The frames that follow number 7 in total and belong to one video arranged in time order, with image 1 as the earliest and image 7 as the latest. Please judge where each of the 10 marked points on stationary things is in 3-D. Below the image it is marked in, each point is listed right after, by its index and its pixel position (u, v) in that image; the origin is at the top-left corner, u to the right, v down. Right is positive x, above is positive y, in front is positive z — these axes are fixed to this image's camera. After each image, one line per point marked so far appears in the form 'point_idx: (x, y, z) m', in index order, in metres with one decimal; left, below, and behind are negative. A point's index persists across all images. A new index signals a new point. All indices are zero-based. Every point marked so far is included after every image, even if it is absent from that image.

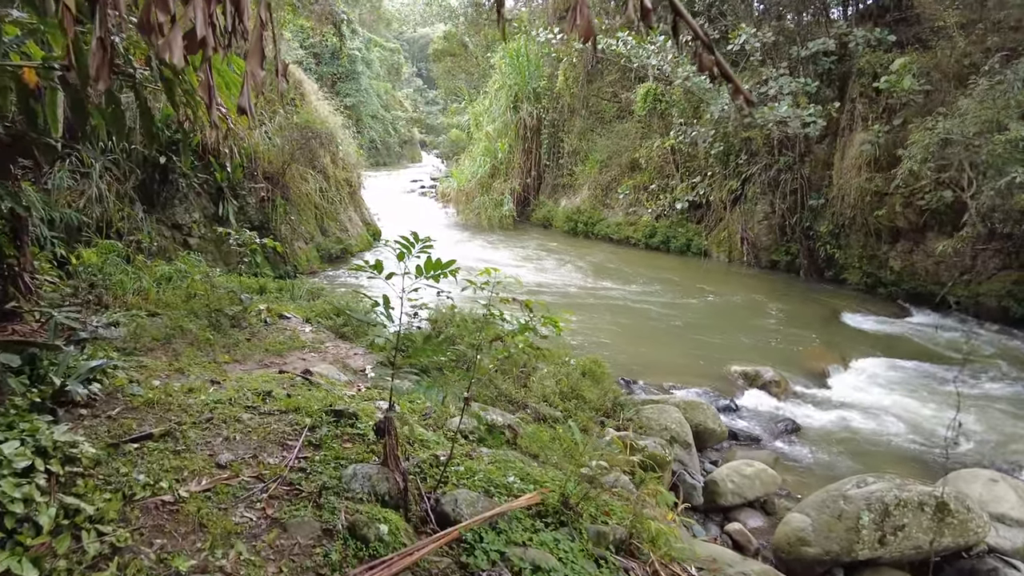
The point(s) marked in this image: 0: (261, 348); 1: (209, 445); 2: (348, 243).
0: (-1.4, -0.3, +3.7) m
1: (-1.0, -0.5, +2.2) m
2: (-2.2, +0.6, +9.1) m
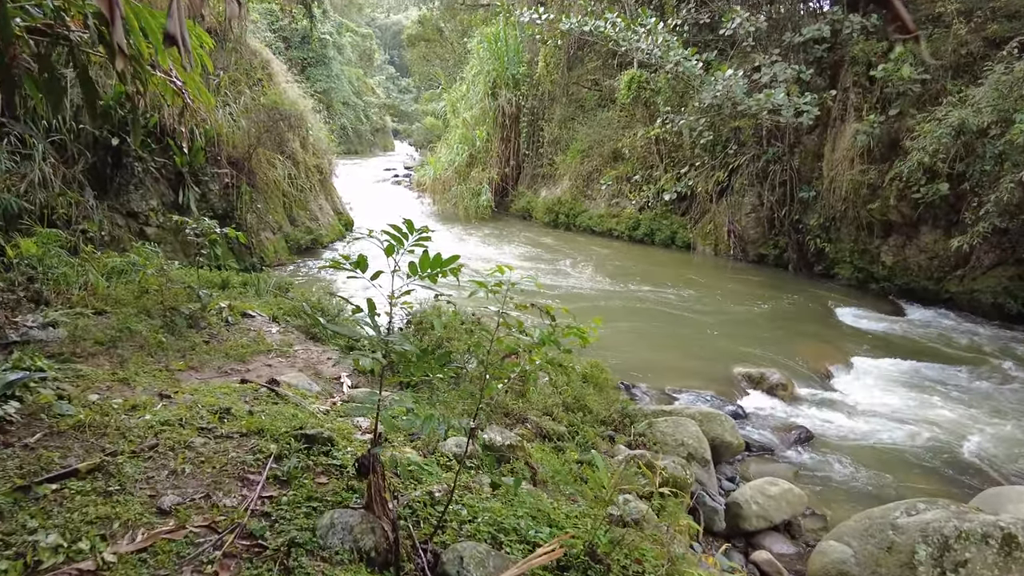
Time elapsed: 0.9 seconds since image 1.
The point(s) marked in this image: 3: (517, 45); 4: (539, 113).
0: (-1.4, -0.3, +3.3) m
1: (-1.0, -0.5, +1.8) m
2: (-2.5, +0.7, +8.6) m
3: (+0.1, +4.5, +12.6) m
4: (+0.5, +3.3, +12.8) m
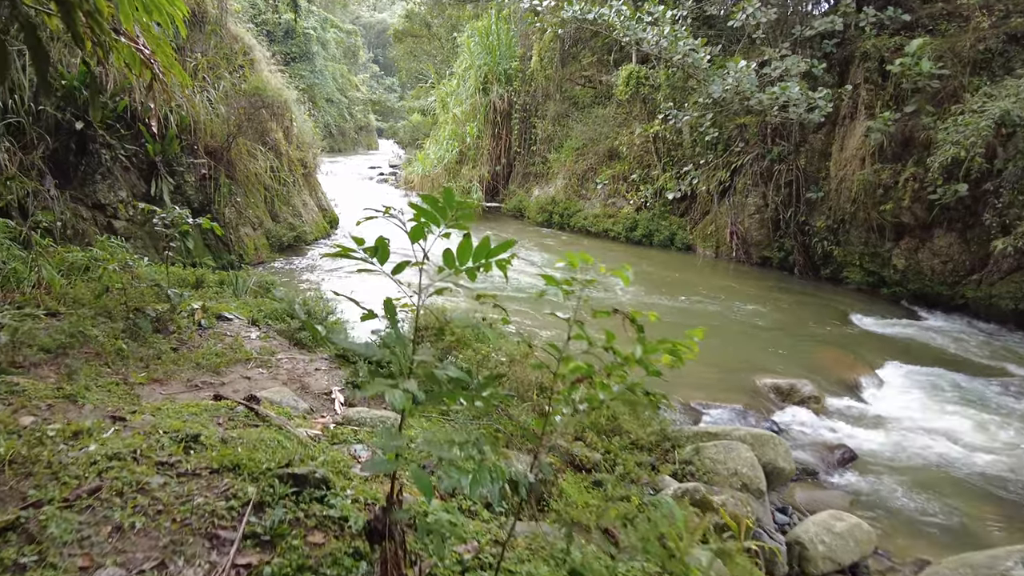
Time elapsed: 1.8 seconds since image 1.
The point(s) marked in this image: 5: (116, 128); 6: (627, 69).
0: (-1.3, -0.3, +2.8) m
1: (-0.8, -0.5, +1.3) m
2: (-2.5, +0.7, +8.1) m
3: (-0.1, +4.5, +12.2) m
4: (+0.4, +3.3, +12.4) m
5: (-3.4, +1.4, +5.7) m
6: (+1.7, +3.3, +10.1) m
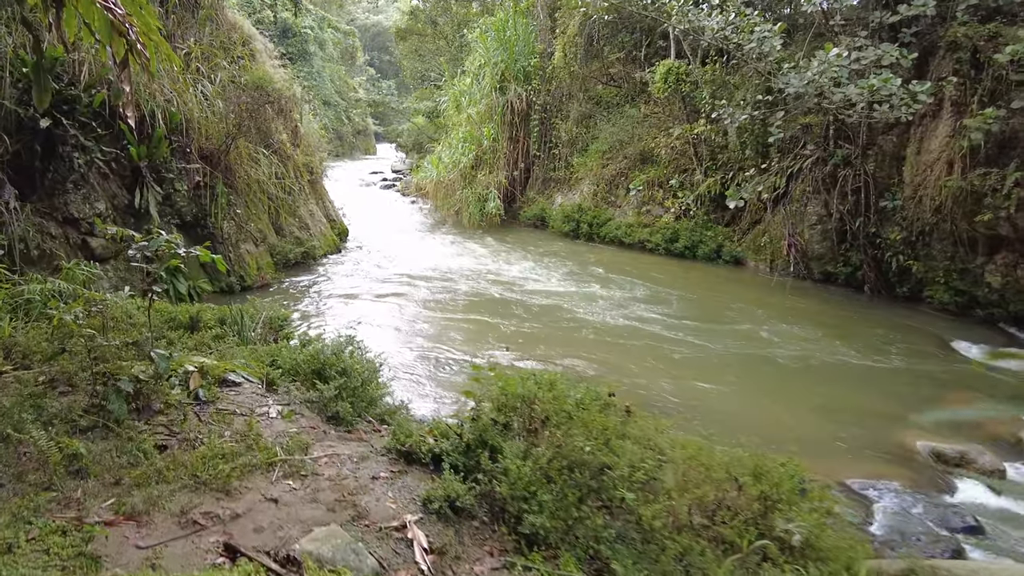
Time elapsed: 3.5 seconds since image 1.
0: (-0.9, -0.5, +1.8) m
1: (-0.4, -0.7, +0.3) m
2: (-2.1, +0.5, +7.1) m
3: (+0.3, +4.2, +11.2) m
4: (+0.7, +3.0, +11.4) m
5: (-3.0, +1.1, +4.7) m
6: (+2.1, +3.1, +9.2) m
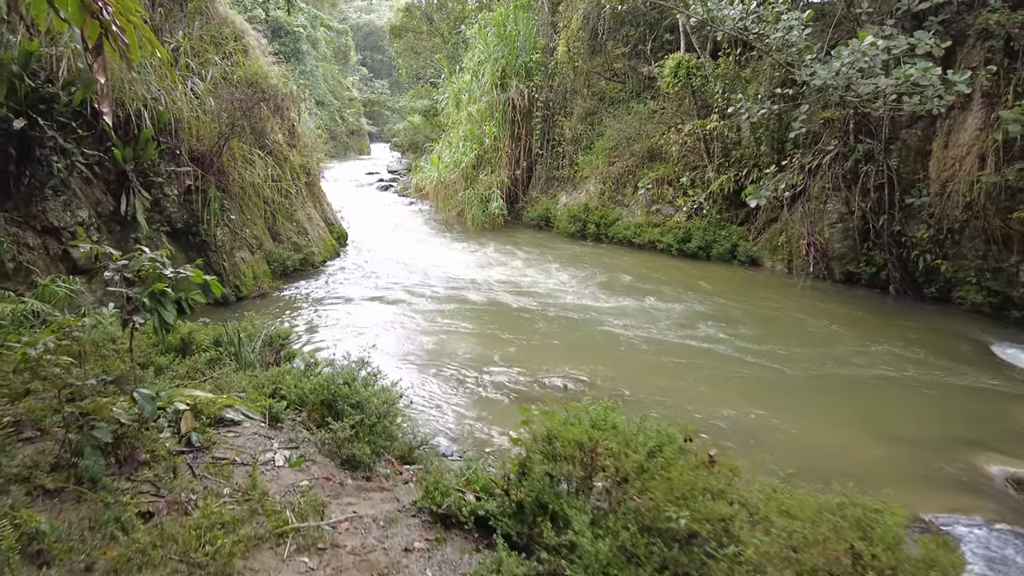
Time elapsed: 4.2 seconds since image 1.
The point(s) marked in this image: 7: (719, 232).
0: (-0.7, -0.6, +1.5) m
1: (-0.2, -0.8, 0.0) m
2: (-2.0, +0.4, +6.8) m
3: (+0.3, +4.2, +10.9) m
4: (+0.7, +3.0, +11.1) m
5: (-2.8, +1.0, +4.3) m
6: (+2.1, +3.0, +8.8) m
7: (+2.6, +0.7, +8.6) m
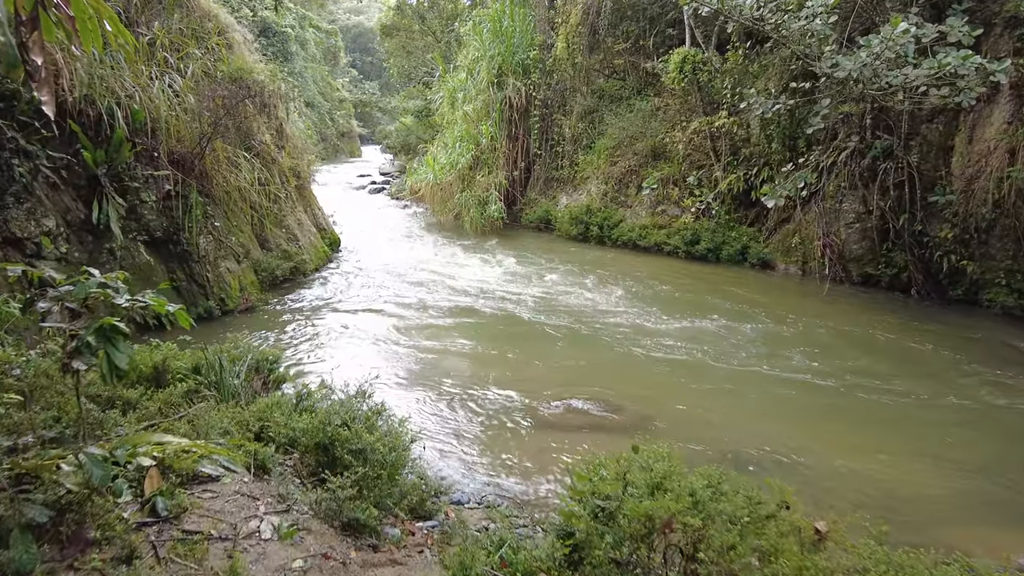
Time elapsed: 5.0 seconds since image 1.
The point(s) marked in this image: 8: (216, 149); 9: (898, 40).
0: (-0.6, -0.7, +1.1) m
1: (-0.1, -0.8, -0.4) m
2: (-2.0, +0.3, +6.4) m
3: (+0.2, +4.1, +10.5) m
4: (+0.7, +2.9, +10.7) m
5: (-2.8, +0.9, +3.9) m
6: (+2.1, +3.0, +8.5) m
7: (+2.7, +0.7, +8.2) m
8: (-2.4, +1.1, +5.3) m
9: (+3.0, +1.9, +5.2) m
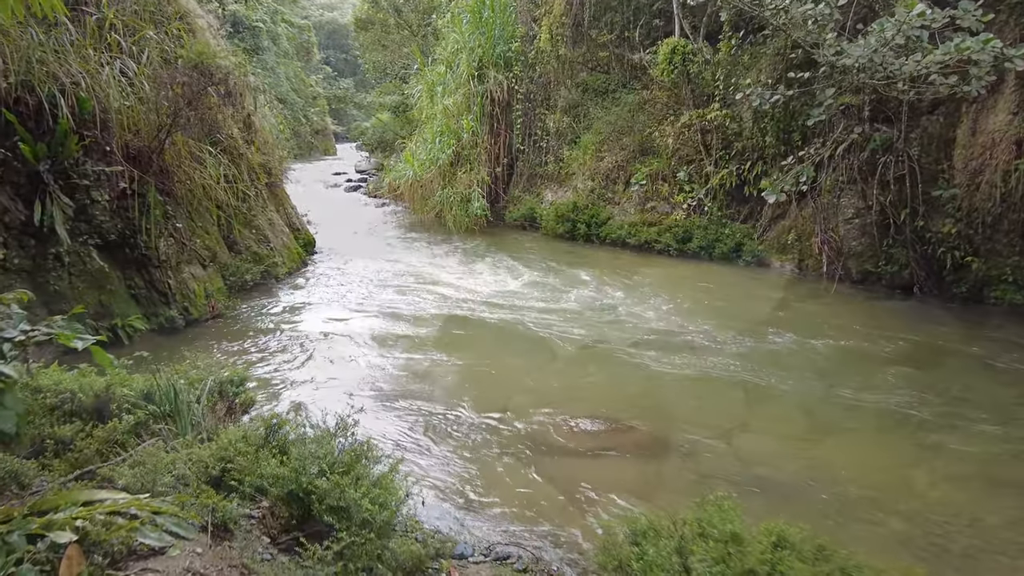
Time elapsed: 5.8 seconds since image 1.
0: (-0.6, -0.7, +0.7) m
1: (+0.1, -0.9, -0.8) m
2: (-2.1, +0.2, +5.9) m
3: (-0.1, +4.1, +10.1) m
4: (+0.4, +2.9, +10.4) m
5: (-2.8, +0.9, +3.5) m
6: (+1.9, +3.0, +8.2) m
7: (+2.5, +0.7, +7.9) m
8: (-2.4, +1.1, +4.9) m
9: (+2.9, +1.9, +4.9) m
